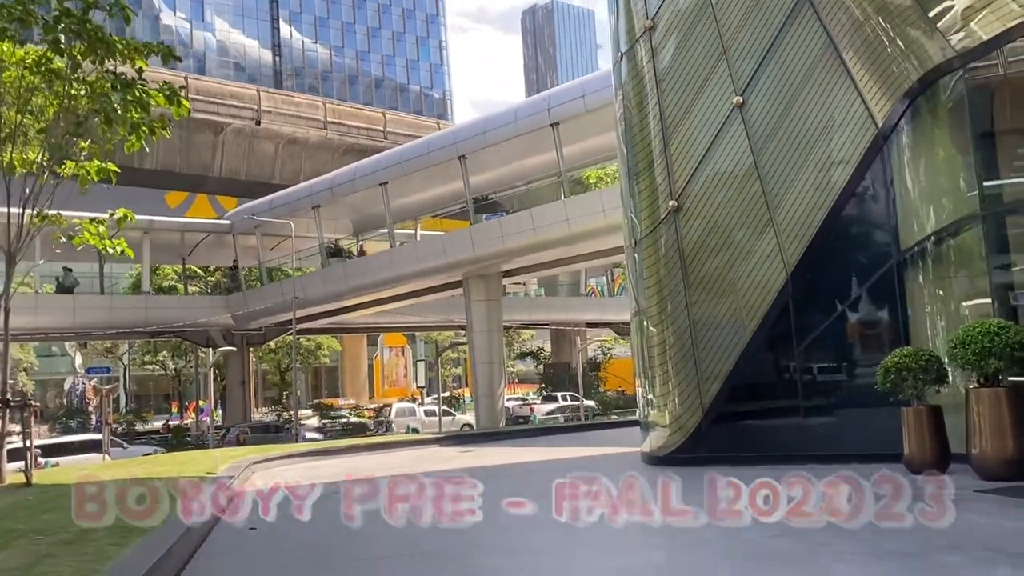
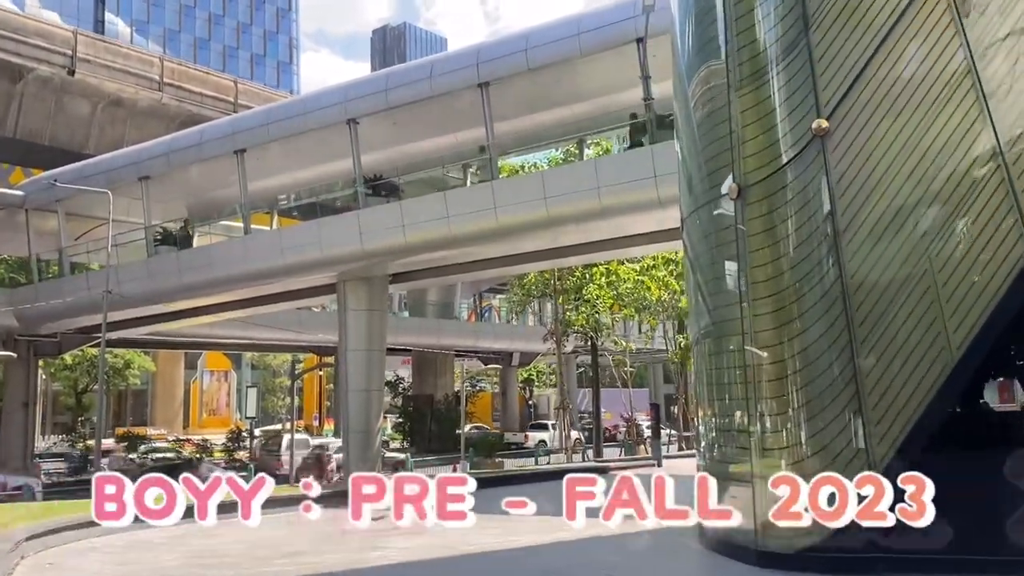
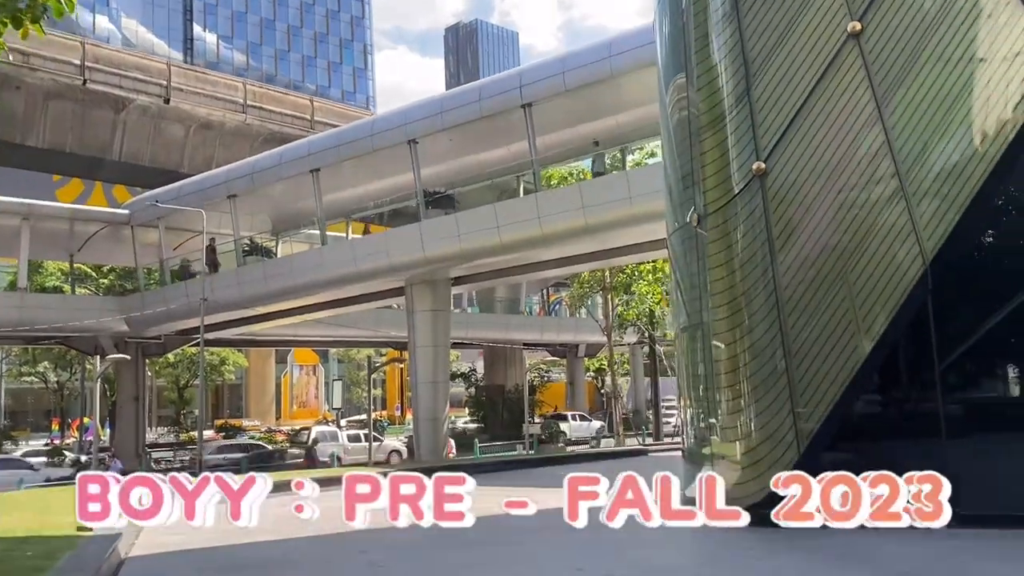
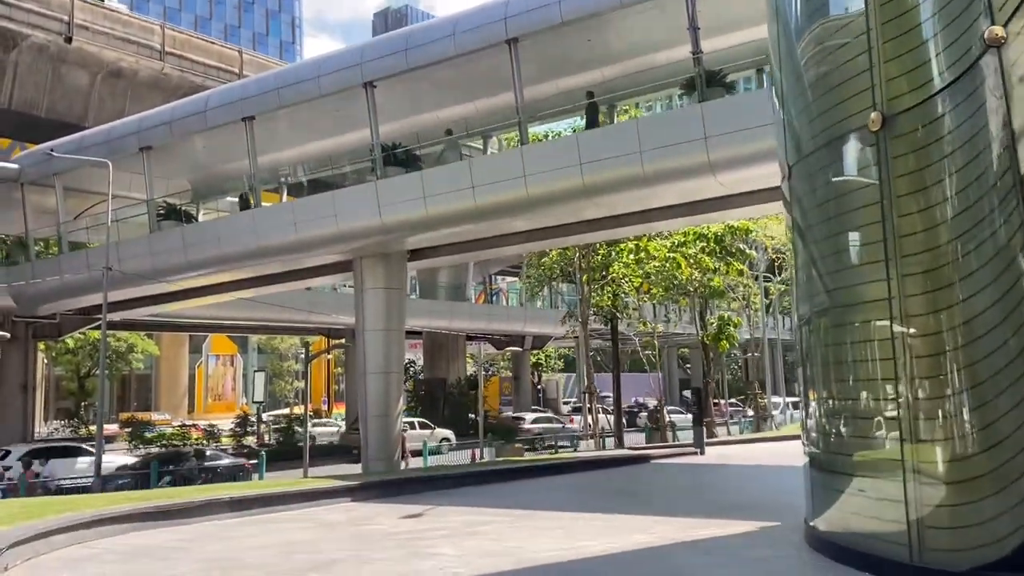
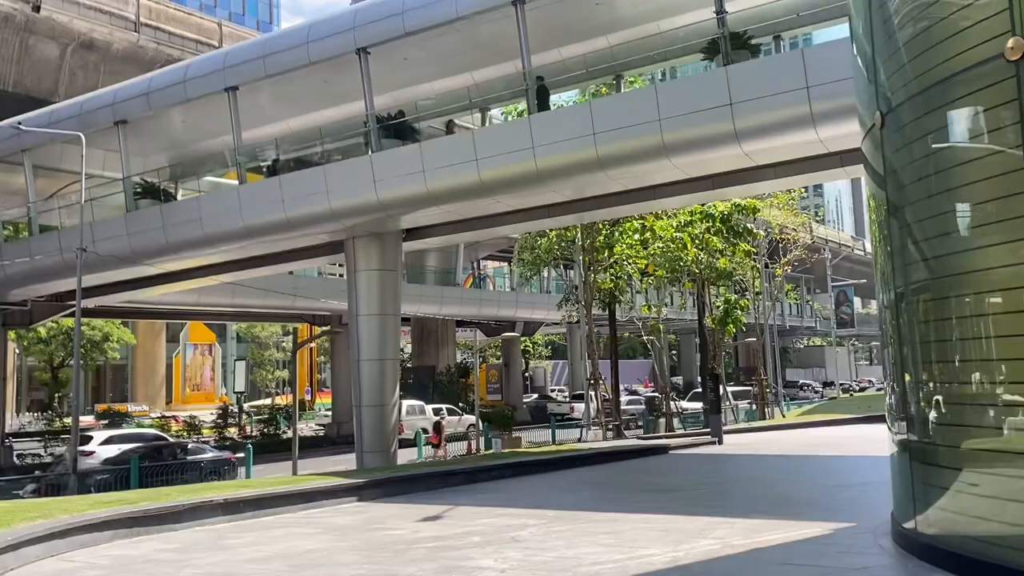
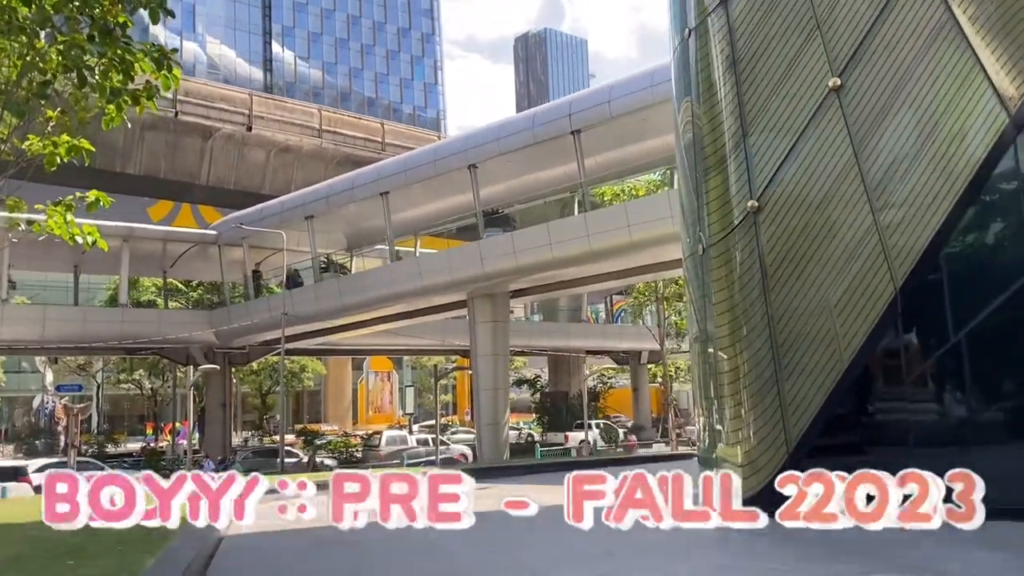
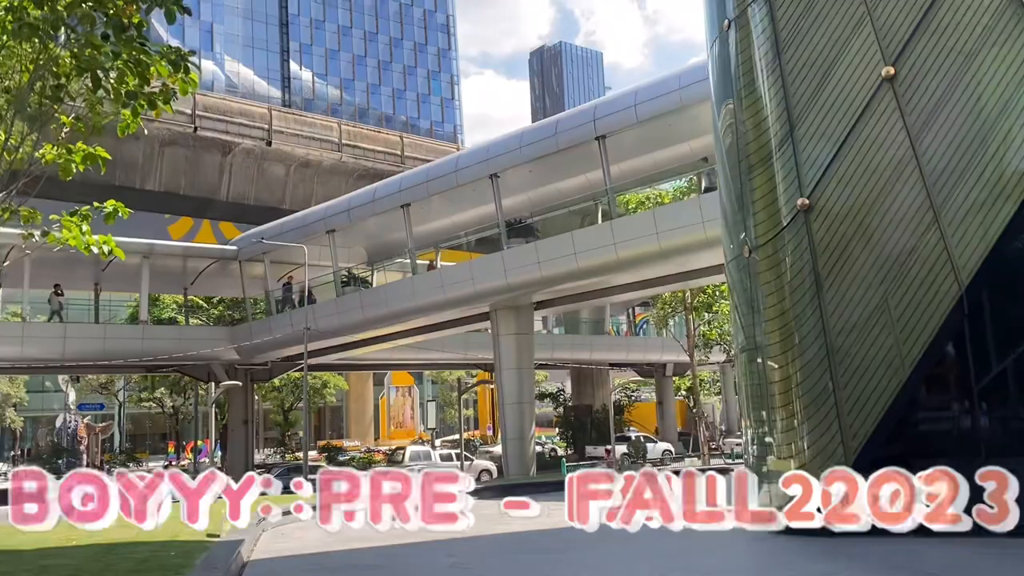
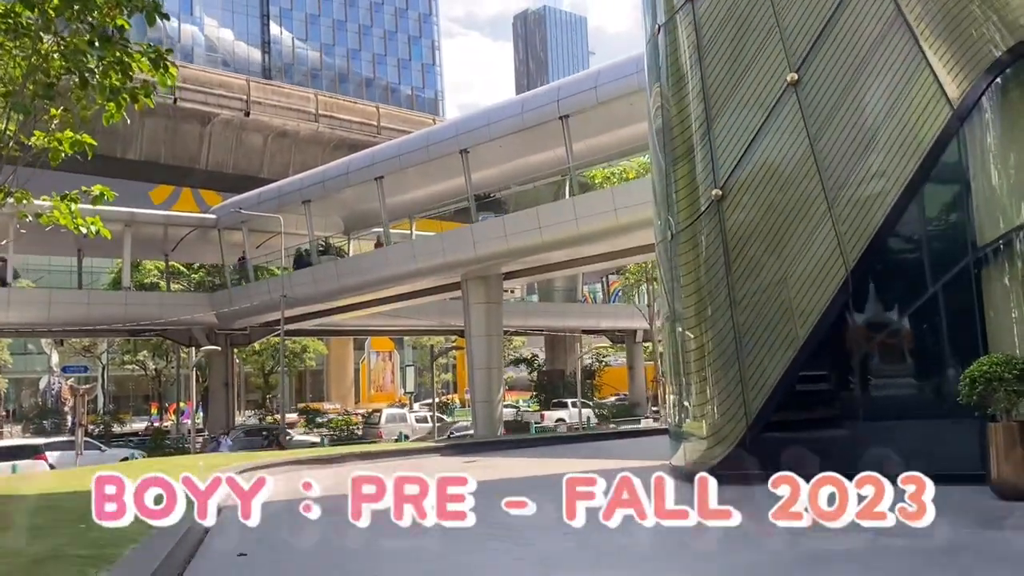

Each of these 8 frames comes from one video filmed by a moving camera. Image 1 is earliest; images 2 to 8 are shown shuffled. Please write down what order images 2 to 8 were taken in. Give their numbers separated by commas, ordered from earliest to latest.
8, 6, 7, 3, 2, 4, 5
